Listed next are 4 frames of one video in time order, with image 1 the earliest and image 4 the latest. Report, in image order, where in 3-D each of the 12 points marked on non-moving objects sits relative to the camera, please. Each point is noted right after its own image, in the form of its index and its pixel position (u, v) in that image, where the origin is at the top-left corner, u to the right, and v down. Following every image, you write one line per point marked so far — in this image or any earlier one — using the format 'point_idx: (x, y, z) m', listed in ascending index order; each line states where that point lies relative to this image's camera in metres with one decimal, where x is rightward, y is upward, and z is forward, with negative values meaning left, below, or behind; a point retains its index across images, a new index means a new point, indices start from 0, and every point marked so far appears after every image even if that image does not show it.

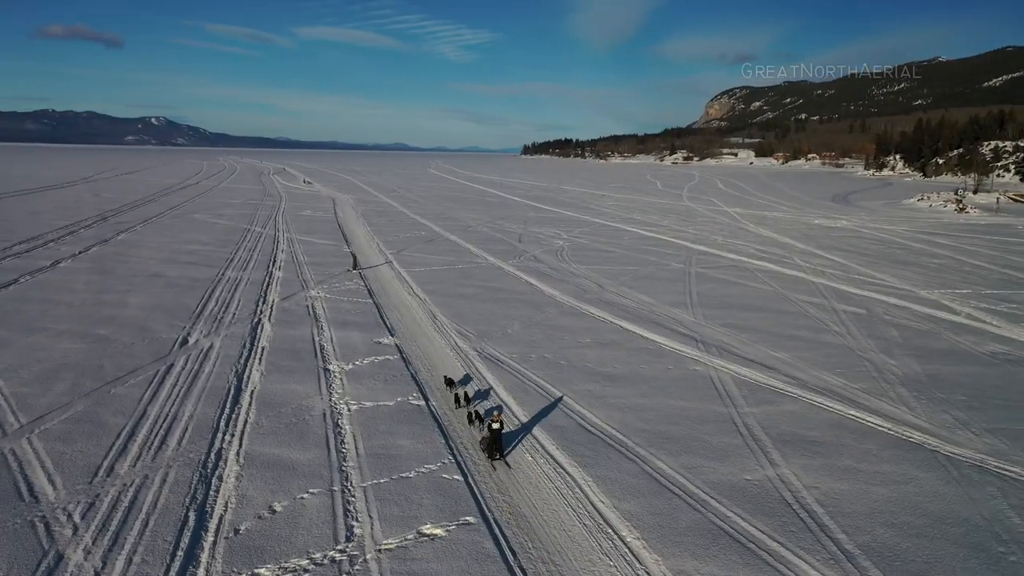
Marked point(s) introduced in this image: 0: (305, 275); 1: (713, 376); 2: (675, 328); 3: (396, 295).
0: (-4.4, +0.3, +17.2) m
1: (+2.4, -1.0, +9.6) m
2: (+2.5, -0.6, +12.4) m
3: (-2.2, -0.1, +15.1) m
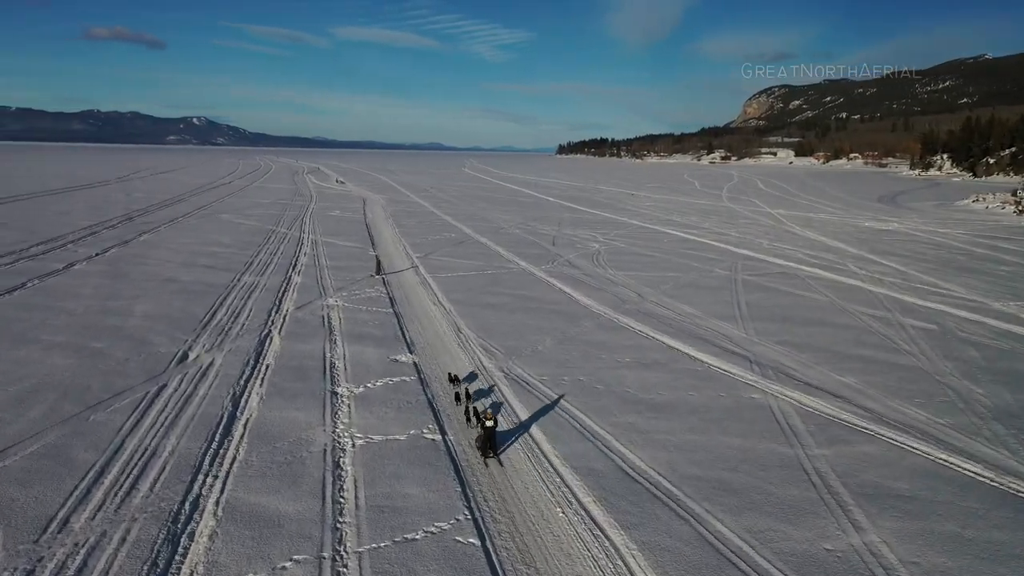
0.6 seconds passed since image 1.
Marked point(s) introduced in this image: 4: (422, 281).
0: (-3.7, +0.1, +16.3) m
1: (+2.7, -1.2, +8.3) m
2: (+2.9, -0.8, +11.2) m
3: (-1.6, -0.3, +14.0) m
4: (-1.8, +0.1, +16.4) m
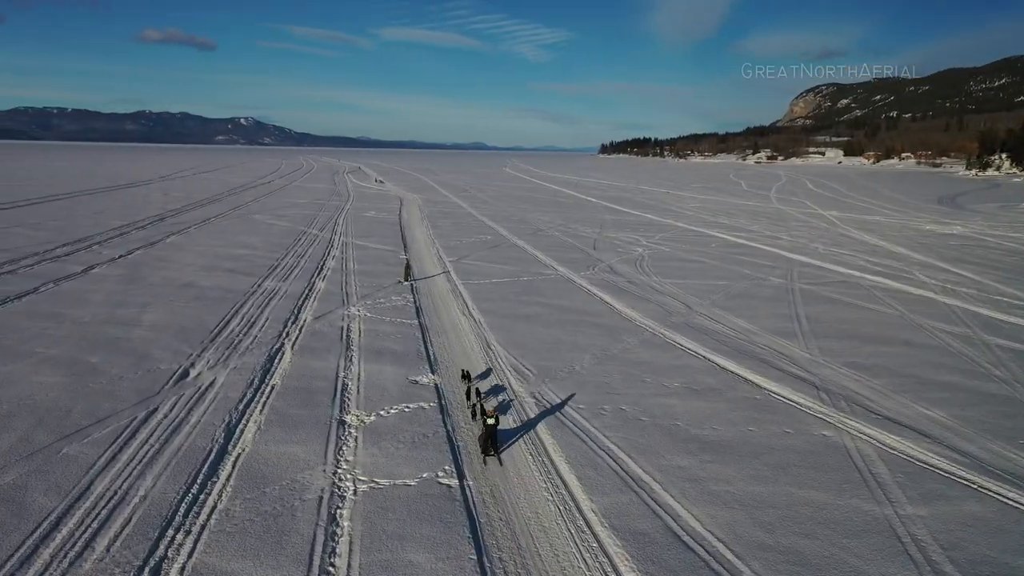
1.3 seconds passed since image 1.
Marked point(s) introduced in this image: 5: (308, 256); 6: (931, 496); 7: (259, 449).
0: (-3.1, 0.0, +15.3) m
1: (+3.0, -1.4, +7.1) m
2: (+3.3, -1.0, +9.9) m
3: (-1.0, -0.4, +12.9) m
4: (-1.1, 0.0, +15.4) m
5: (-4.9, +0.8, +19.5) m
6: (+3.2, -1.6, +6.1) m
7: (-2.2, -1.4, +7.0) m
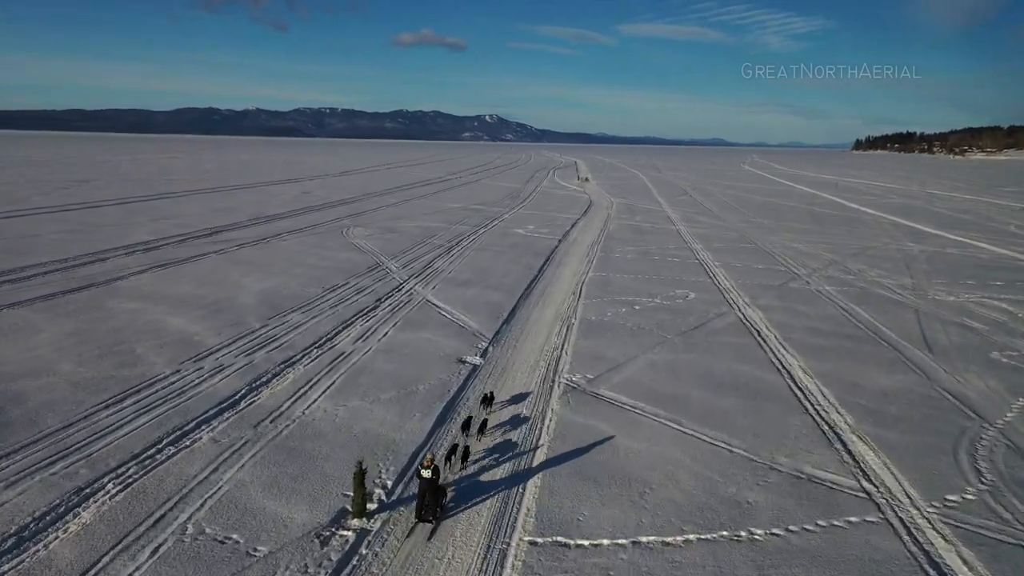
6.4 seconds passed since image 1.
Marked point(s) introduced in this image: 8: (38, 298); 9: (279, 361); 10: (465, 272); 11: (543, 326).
0: (-2.1, -1.5, +4.6) m
1: (+1.3, -3.2, -5.0) m
2: (+2.5, -2.7, -2.4) m
3: (-0.8, -2.0, +1.7) m
4: (-0.2, -1.6, +4.1) m
5: (-2.7, -0.6, +9.1) m
6: (+1.2, -3.3, -6.0) m
7: (-3.6, -2.9, -3.7) m
8: (-6.7, -0.1, +11.5) m
9: (-2.5, -0.7, +8.5) m
10: (-0.8, +0.3, +14.7) m
11: (+0.4, -0.5, +10.3) m
